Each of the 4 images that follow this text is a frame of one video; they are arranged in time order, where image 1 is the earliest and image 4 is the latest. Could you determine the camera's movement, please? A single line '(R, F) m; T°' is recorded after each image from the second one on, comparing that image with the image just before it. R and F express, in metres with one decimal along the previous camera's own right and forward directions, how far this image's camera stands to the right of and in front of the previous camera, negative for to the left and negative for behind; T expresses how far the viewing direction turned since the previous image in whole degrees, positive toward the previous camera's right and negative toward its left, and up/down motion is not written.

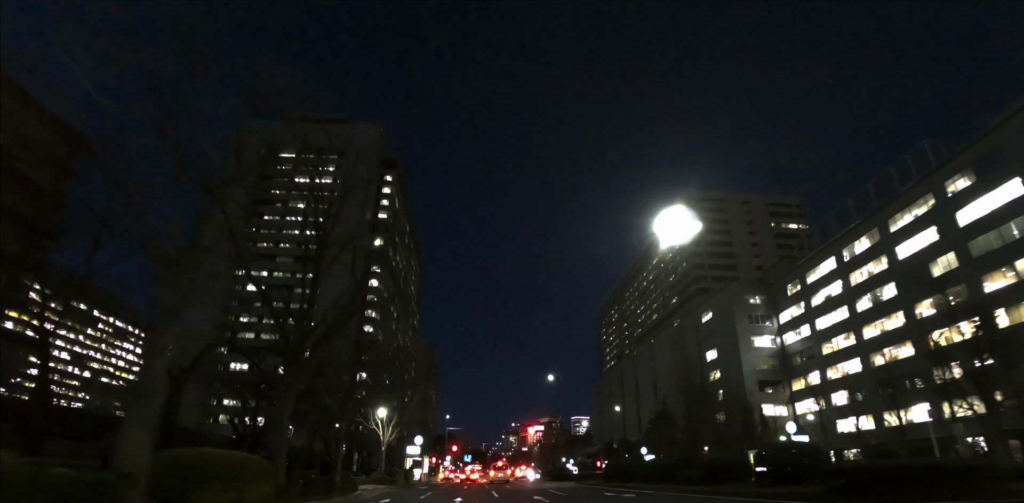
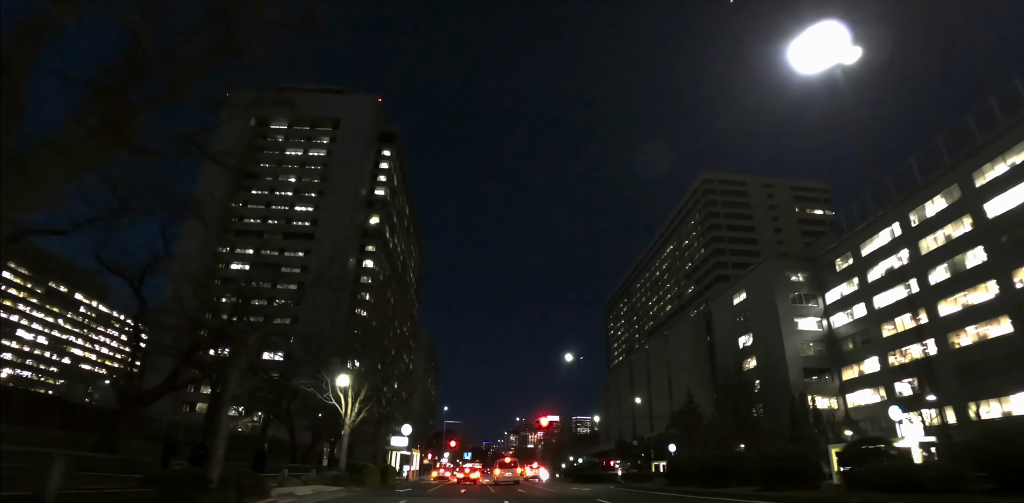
(-0.5, +7.9) m; 0°
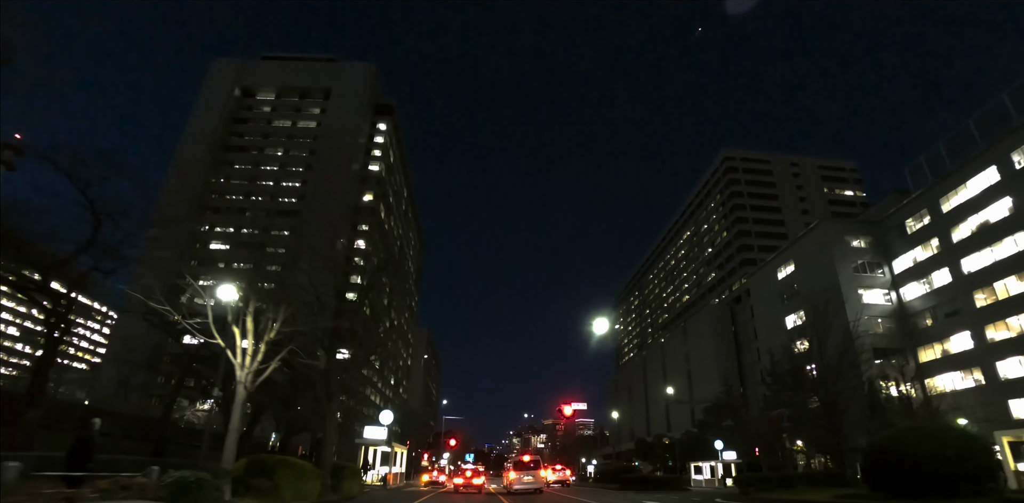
(-0.6, +8.7) m; 0°
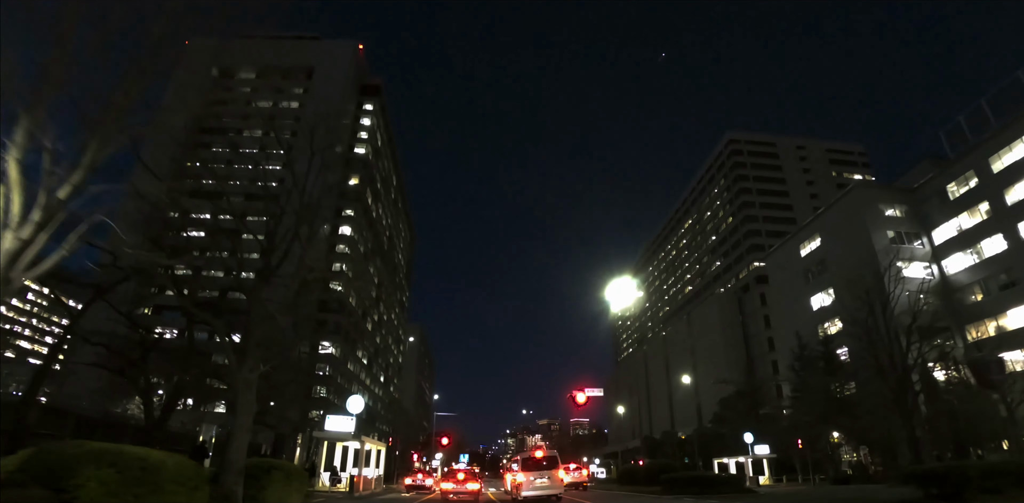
(-0.3, +5.2) m; +1°
